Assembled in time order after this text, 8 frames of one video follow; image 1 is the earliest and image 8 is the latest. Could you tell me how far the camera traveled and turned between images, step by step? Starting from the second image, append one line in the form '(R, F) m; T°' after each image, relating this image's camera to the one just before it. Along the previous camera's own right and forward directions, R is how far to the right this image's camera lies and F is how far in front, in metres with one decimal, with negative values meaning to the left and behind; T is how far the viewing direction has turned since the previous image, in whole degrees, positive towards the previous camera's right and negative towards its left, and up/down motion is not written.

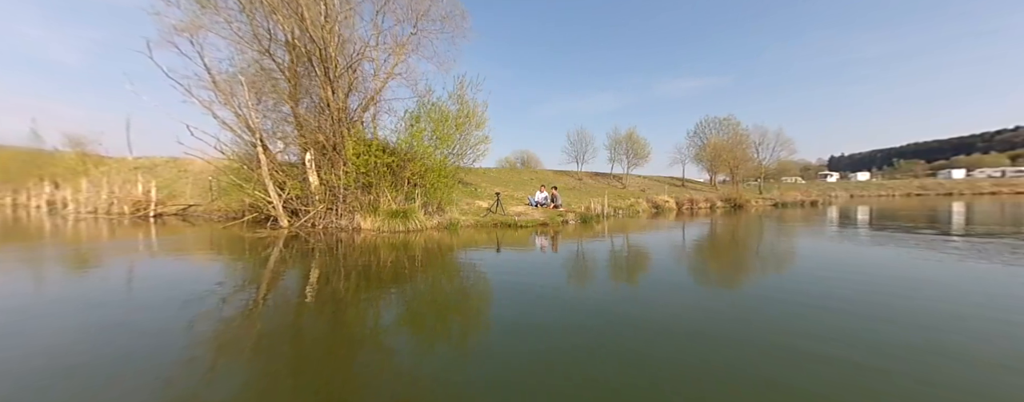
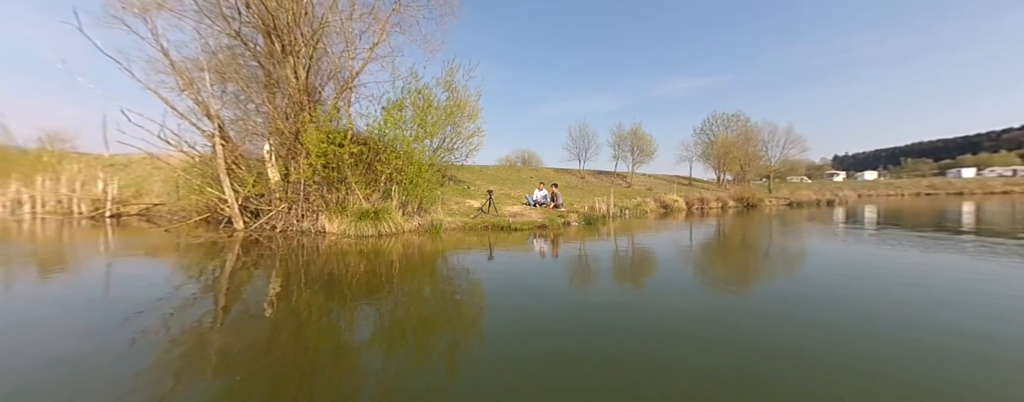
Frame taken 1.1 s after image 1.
(+0.2, +1.0) m; 0°
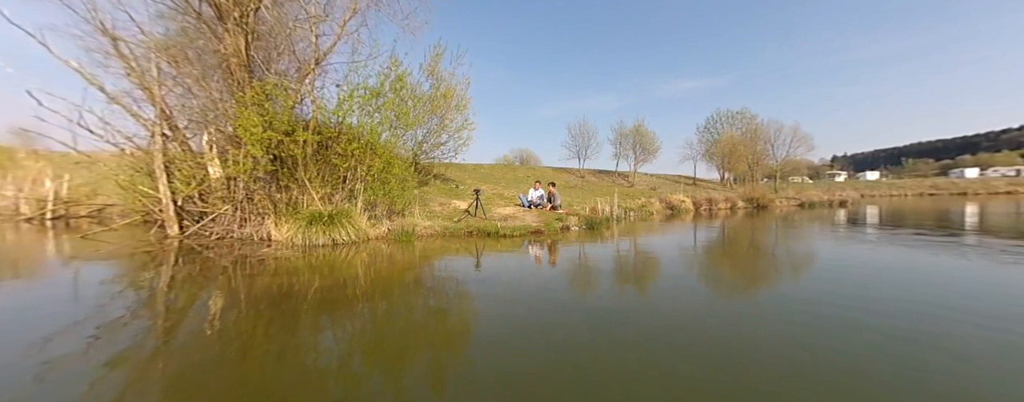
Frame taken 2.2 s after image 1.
(+0.2, +1.0) m; 0°
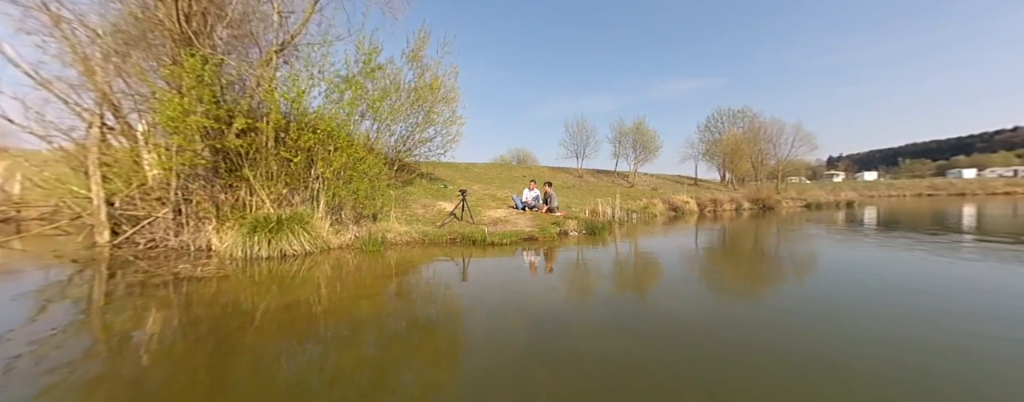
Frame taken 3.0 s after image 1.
(+0.1, +0.7) m; 0°
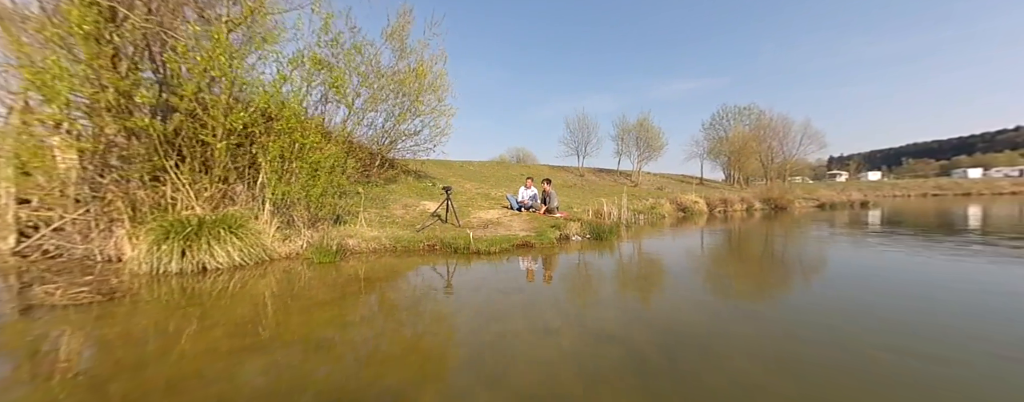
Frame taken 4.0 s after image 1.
(+0.1, +0.8) m; 0°
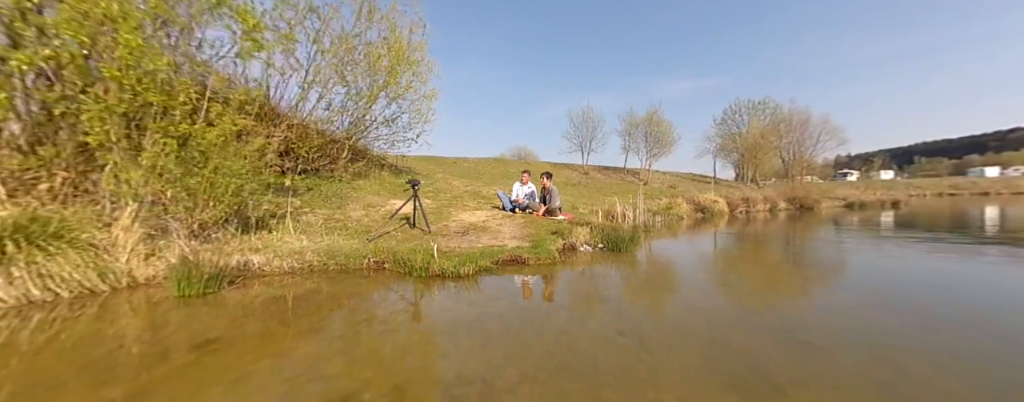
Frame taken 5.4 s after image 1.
(+0.2, +1.1) m; -1°
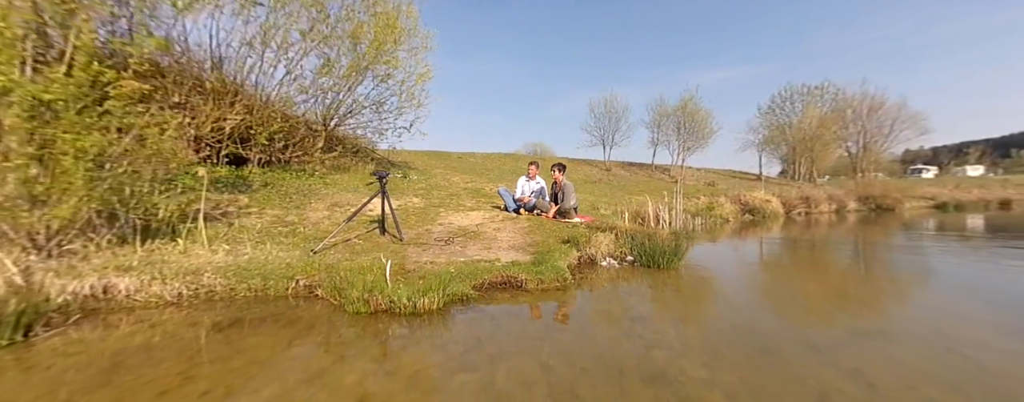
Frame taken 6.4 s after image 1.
(+0.2, +0.9) m; -4°
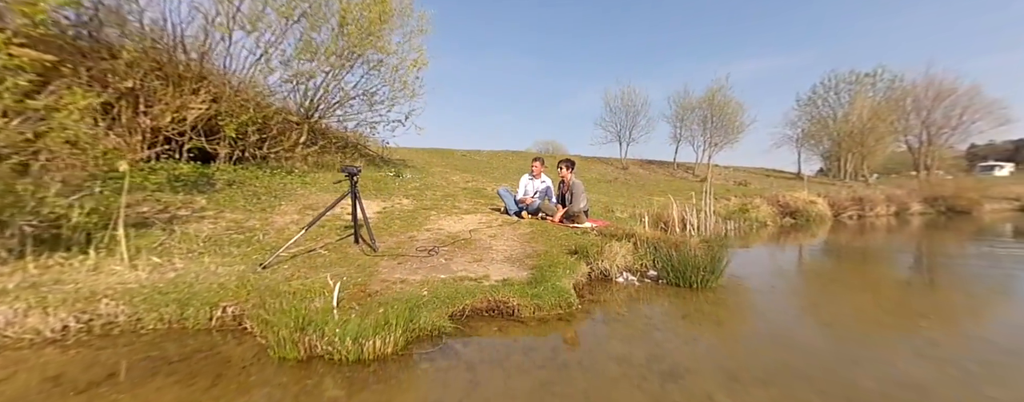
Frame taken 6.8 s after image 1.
(+0.1, +0.5) m; -3°
